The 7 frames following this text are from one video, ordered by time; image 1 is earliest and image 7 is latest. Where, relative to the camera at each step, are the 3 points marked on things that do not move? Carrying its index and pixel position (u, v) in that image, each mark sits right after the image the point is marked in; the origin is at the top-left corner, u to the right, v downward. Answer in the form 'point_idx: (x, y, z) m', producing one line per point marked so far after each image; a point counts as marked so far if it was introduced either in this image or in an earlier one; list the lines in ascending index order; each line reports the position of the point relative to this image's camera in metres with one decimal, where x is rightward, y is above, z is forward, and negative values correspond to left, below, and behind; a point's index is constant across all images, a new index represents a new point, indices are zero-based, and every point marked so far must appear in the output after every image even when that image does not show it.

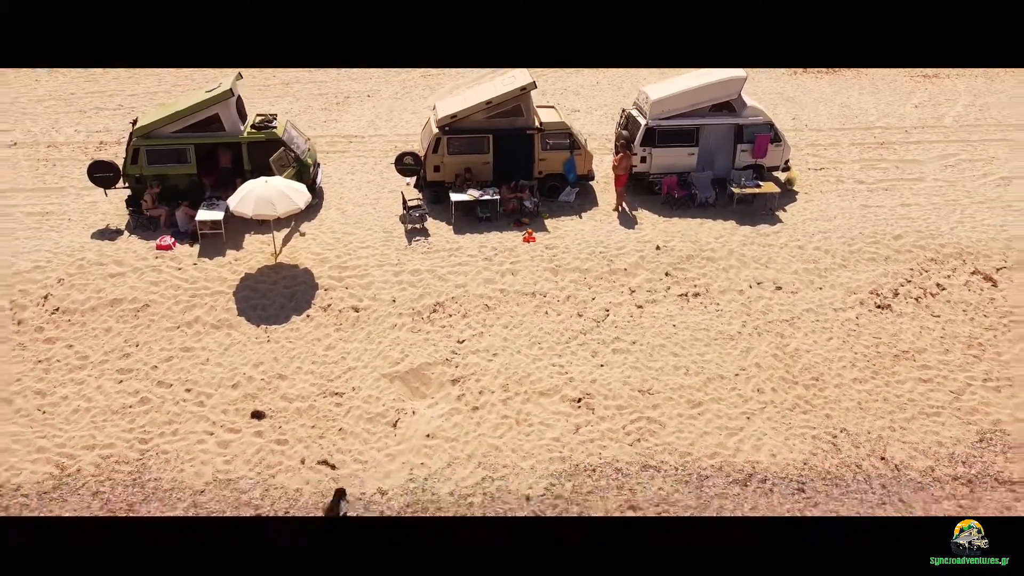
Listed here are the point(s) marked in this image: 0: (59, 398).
0: (-4.2, -1.0, +7.1) m
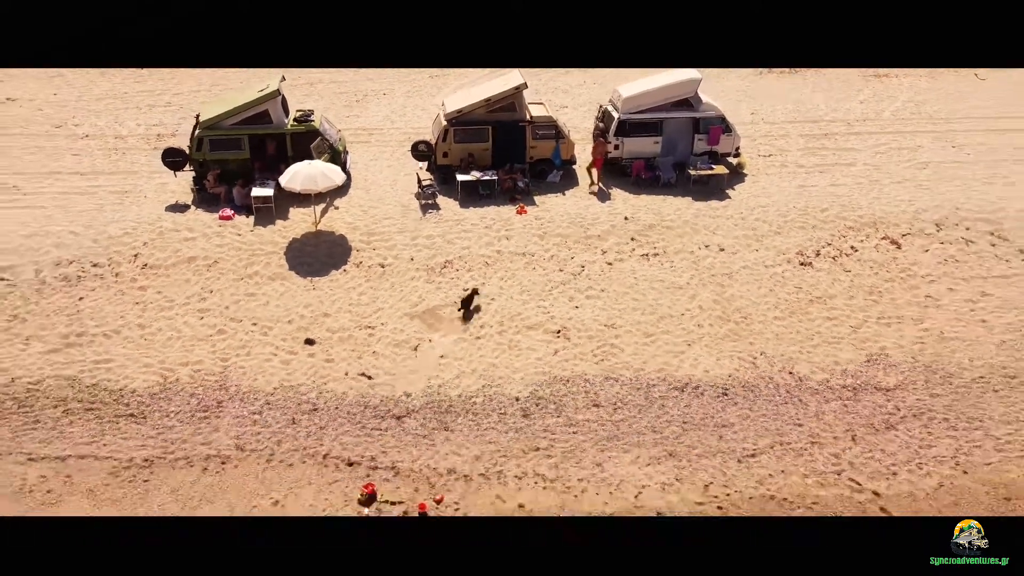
0: (-4.2, -0.5, +9.1) m
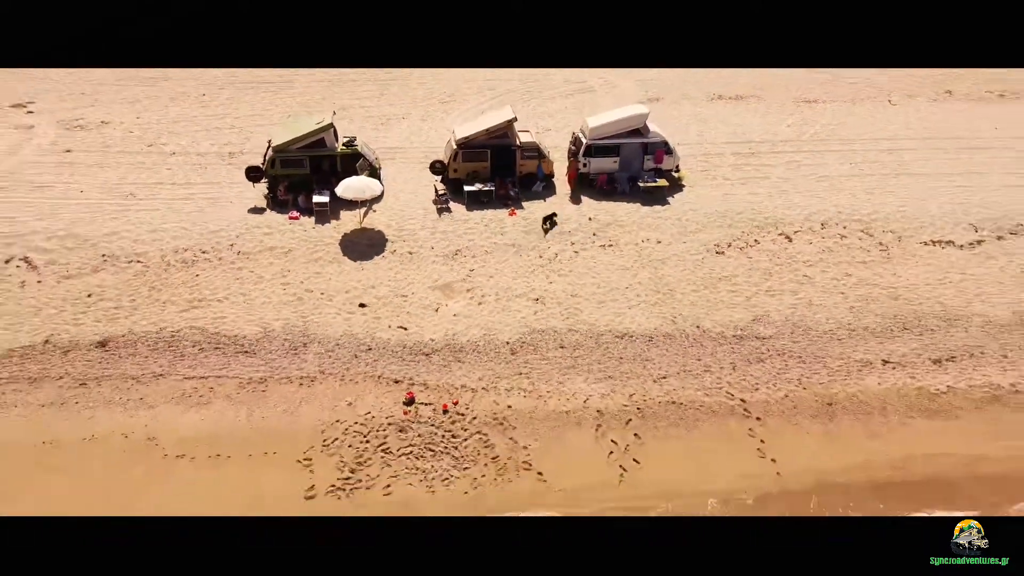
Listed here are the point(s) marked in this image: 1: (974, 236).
0: (-4.4, -0.1, +13.0) m
1: (+8.9, +1.0, +14.6) m
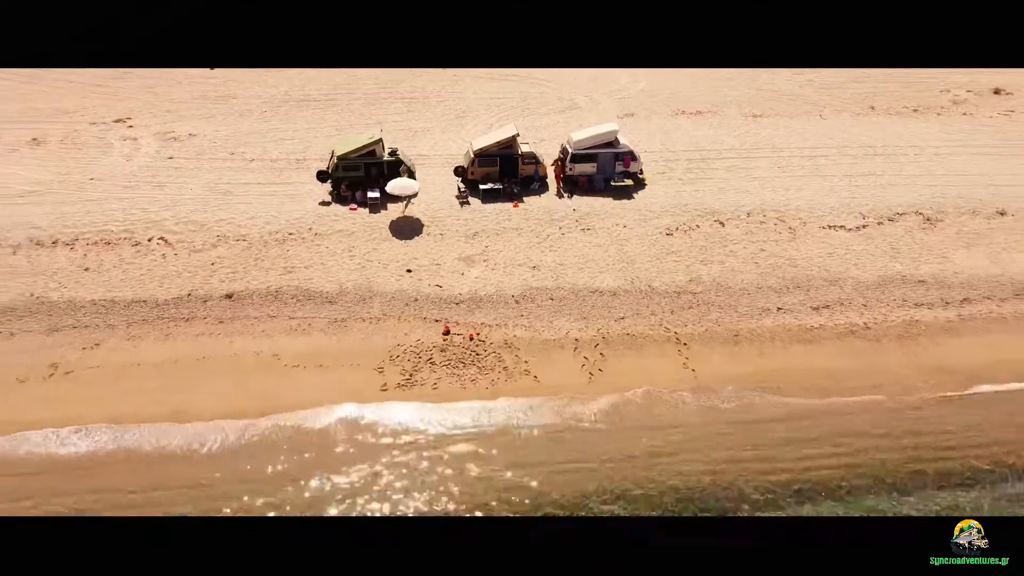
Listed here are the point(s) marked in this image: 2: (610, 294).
0: (-4.3, +0.6, +18.0) m
1: (+8.9, +1.7, +19.7) m
2: (+2.2, -0.1, +17.2) m
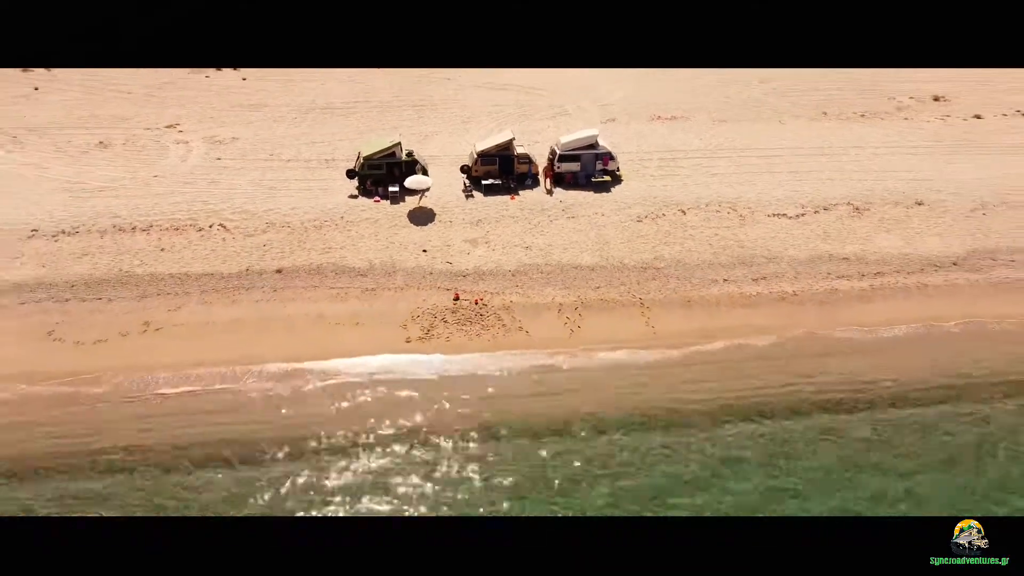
0: (-4.3, +1.2, +22.0) m
1: (+8.9, +2.4, +23.7) m
2: (+2.1, +0.6, +21.2) m
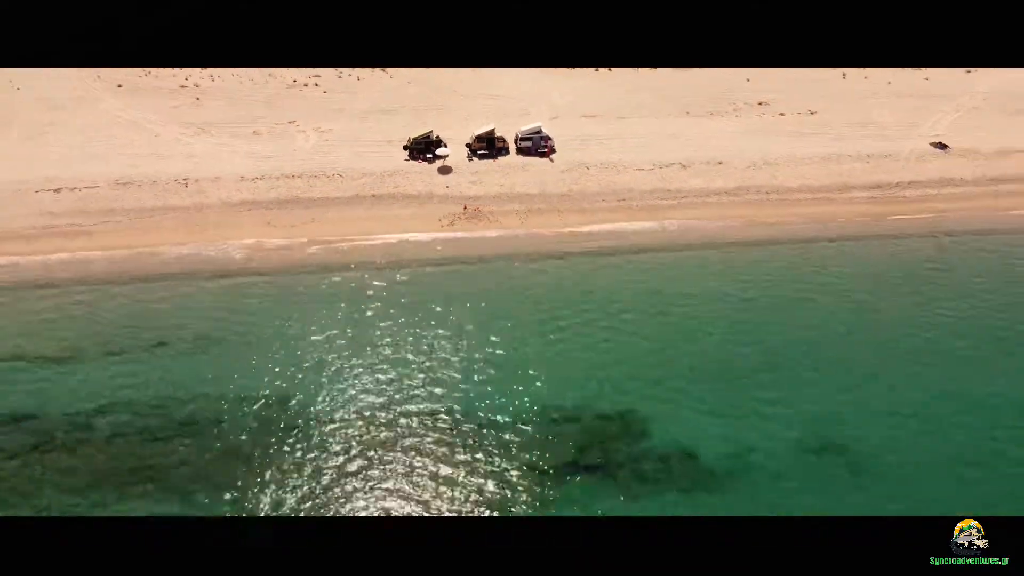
0: (-5.3, +5.6, +41.6) m
1: (+7.9, +6.8, +43.3) m
2: (+1.1, +5.0, +40.8) m
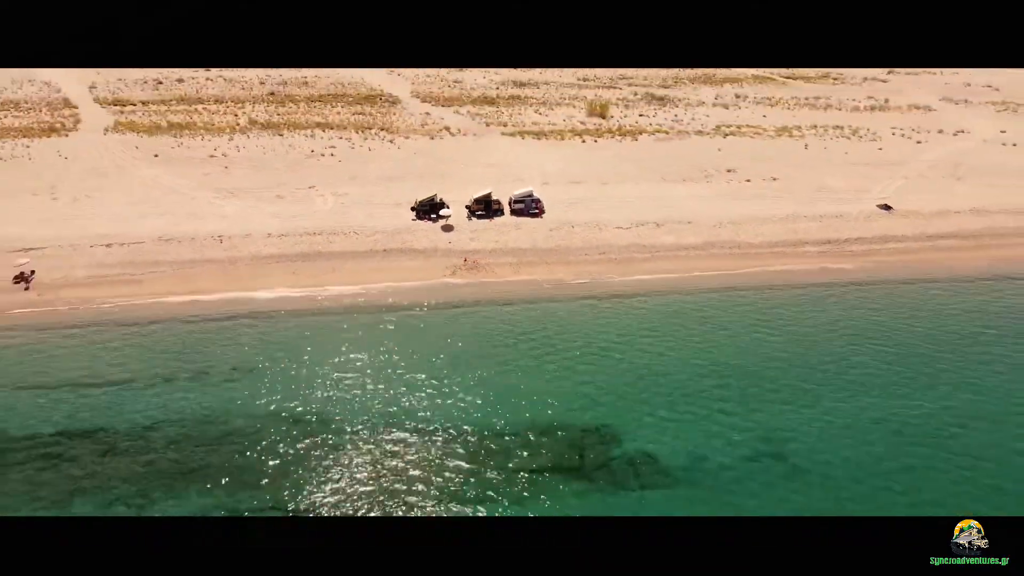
0: (-5.7, +2.9, +47.3) m
1: (+7.5, +4.0, +49.1) m
2: (+0.8, +2.3, +46.5) m
